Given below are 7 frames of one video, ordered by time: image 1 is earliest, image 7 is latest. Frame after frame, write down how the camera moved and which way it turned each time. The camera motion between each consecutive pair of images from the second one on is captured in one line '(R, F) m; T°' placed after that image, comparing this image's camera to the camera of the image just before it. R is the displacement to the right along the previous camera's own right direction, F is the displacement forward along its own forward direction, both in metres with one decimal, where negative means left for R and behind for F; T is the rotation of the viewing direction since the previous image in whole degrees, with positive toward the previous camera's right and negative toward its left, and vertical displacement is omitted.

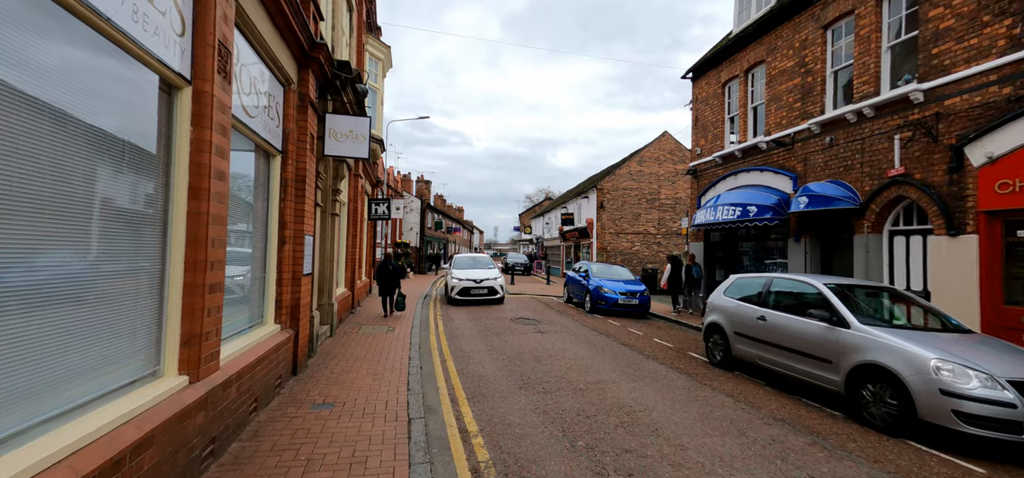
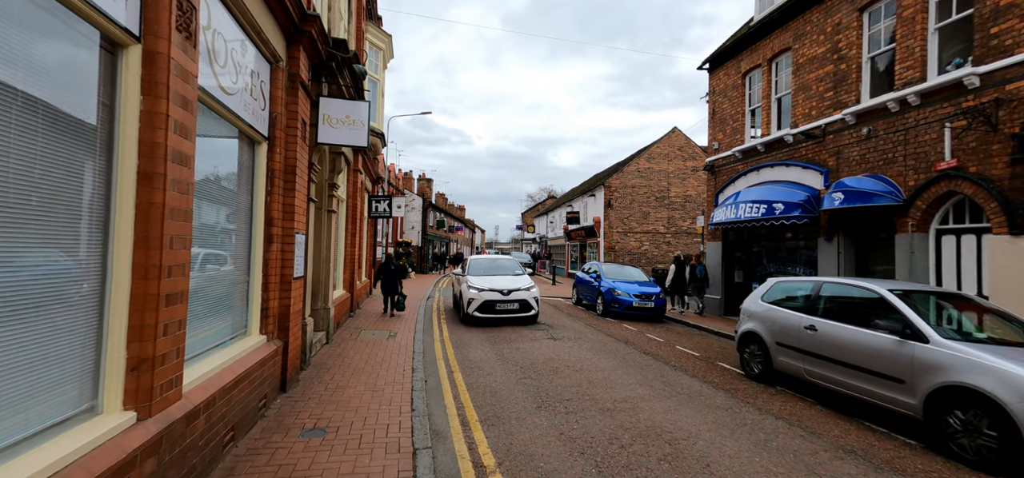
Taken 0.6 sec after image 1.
(-0.2, +0.7) m; 0°
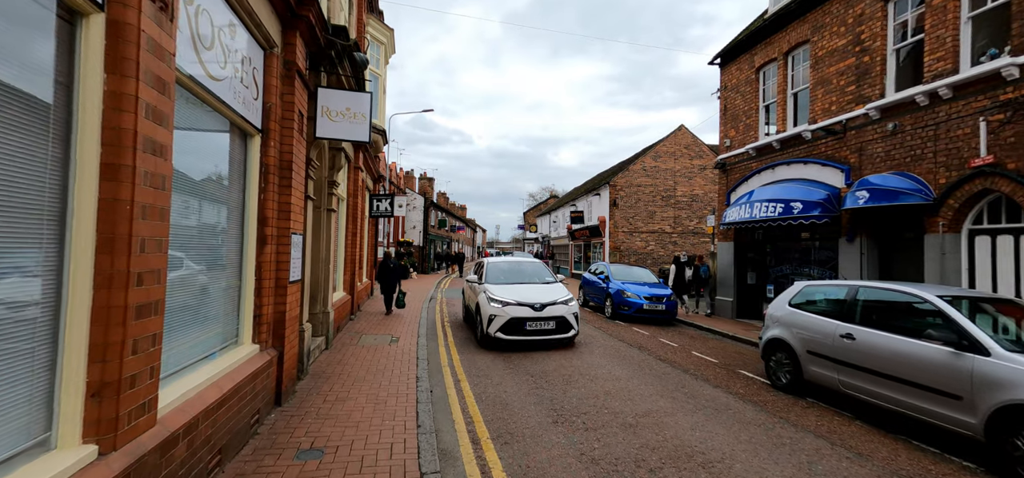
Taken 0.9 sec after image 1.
(-0.1, +0.4) m; 0°
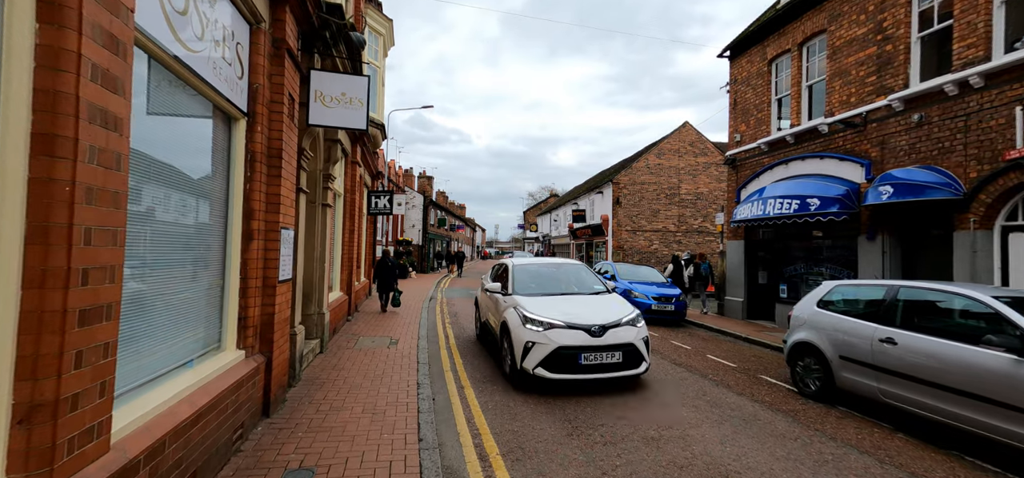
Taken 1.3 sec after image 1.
(-0.1, +0.4) m; 0°
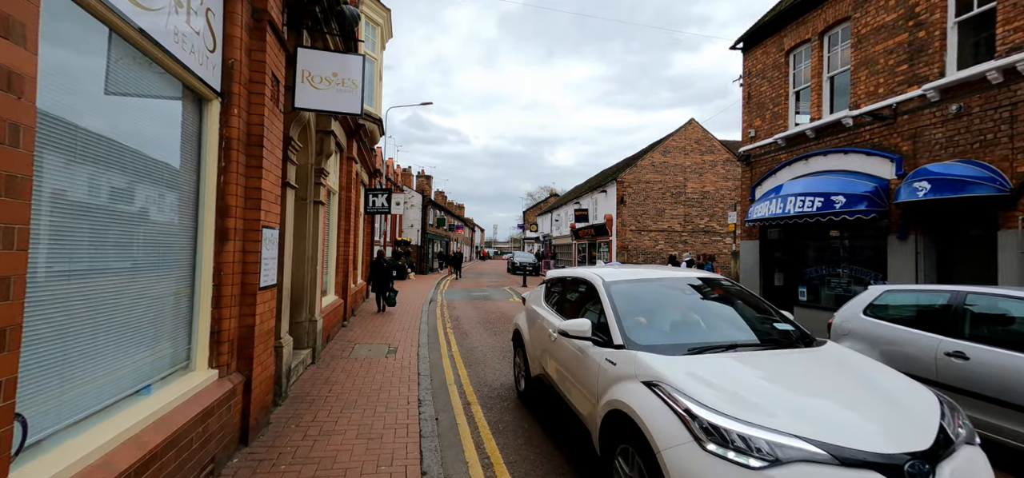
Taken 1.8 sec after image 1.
(-0.2, +0.6) m; 0°
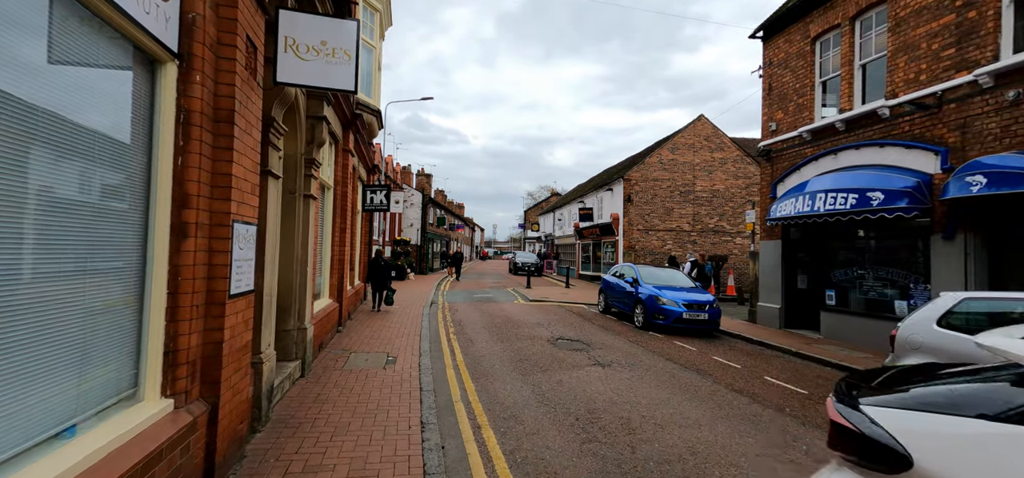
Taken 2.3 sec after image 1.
(-0.2, +0.7) m; 0°
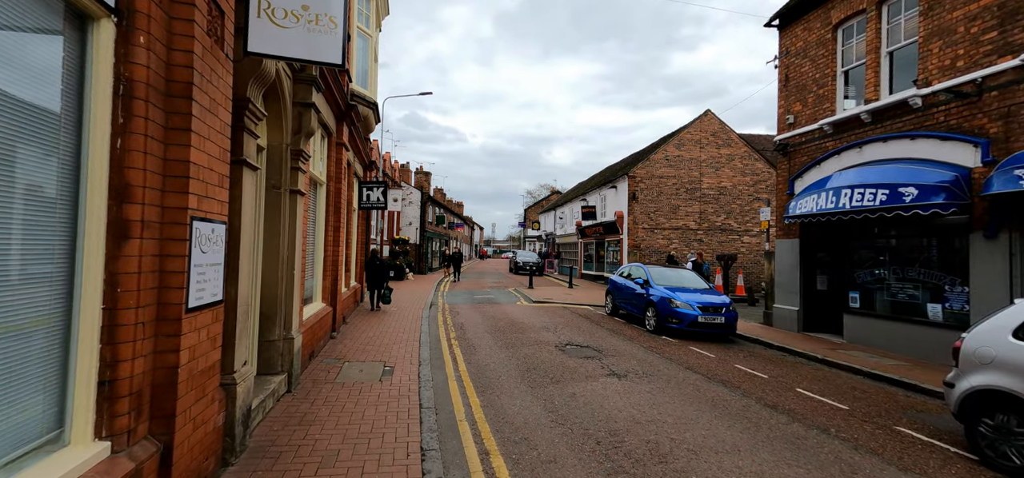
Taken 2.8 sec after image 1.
(-0.1, +0.5) m; 0°
